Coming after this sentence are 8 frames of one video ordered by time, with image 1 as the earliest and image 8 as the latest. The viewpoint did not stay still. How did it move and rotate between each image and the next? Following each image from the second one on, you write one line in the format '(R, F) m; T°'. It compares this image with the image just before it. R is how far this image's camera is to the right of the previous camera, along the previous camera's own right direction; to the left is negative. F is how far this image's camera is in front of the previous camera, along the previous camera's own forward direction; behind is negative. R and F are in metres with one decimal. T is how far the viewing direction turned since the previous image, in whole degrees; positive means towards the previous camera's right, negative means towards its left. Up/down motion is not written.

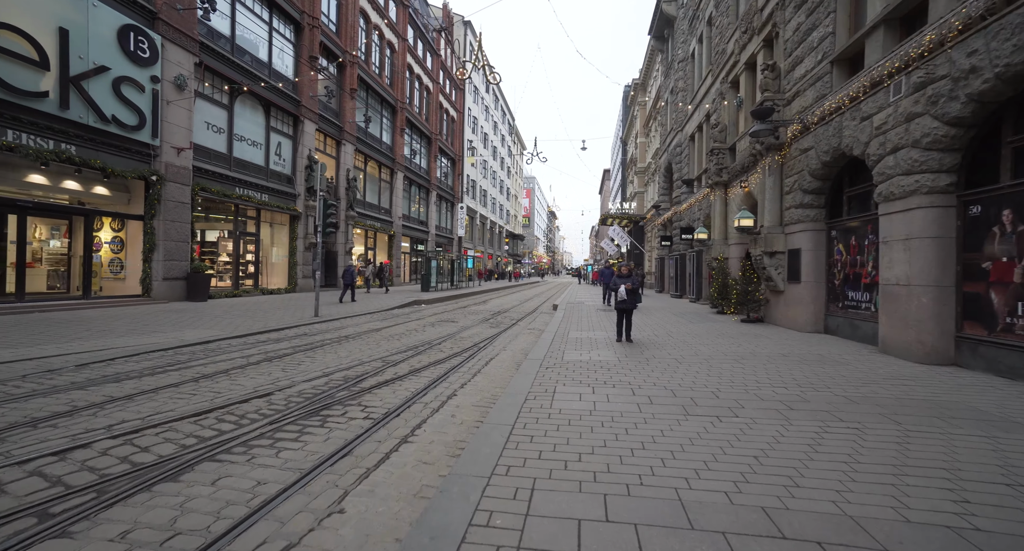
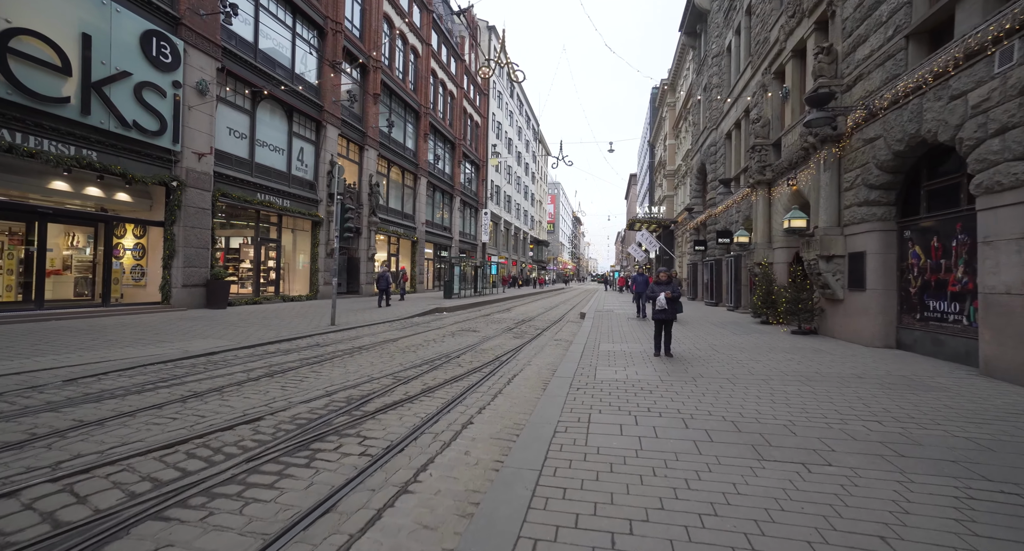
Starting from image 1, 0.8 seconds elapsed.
(0.0, +0.8) m; -3°
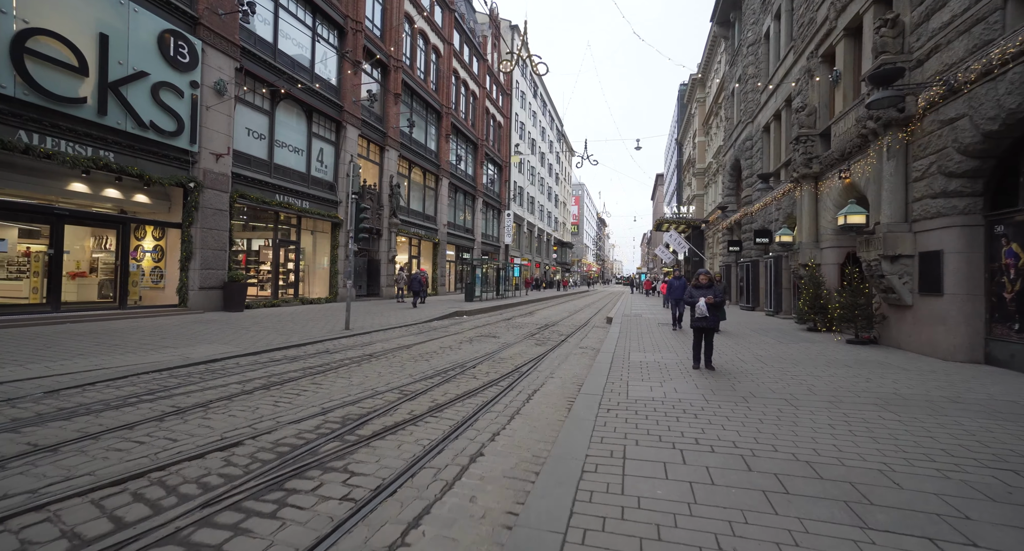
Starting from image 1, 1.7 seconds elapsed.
(0.0, +0.8) m; -3°
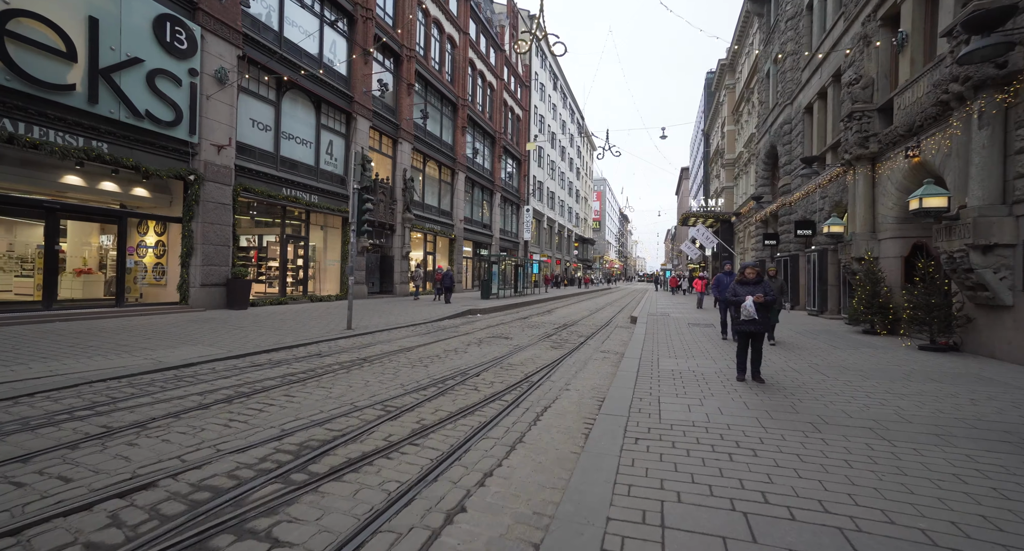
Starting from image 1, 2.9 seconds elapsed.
(+0.2, +1.1) m; -3°
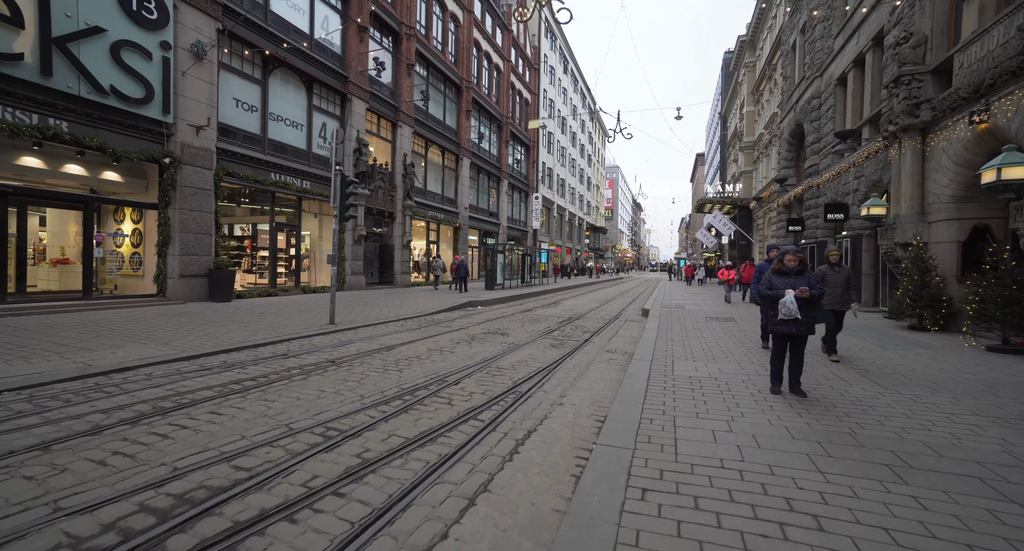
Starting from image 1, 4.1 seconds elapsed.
(+0.3, +1.2) m; -2°
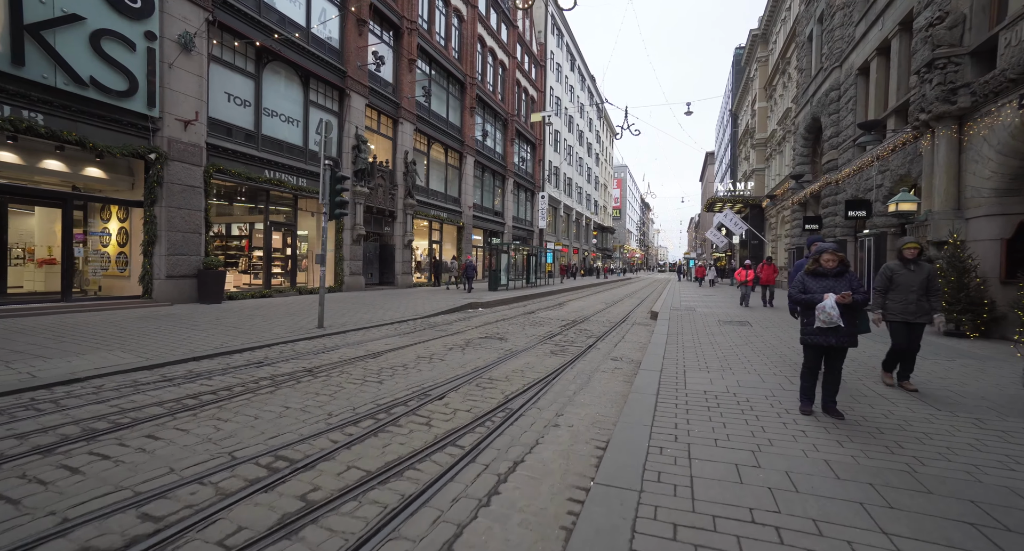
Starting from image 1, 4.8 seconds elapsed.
(+0.2, +0.7) m; -1°
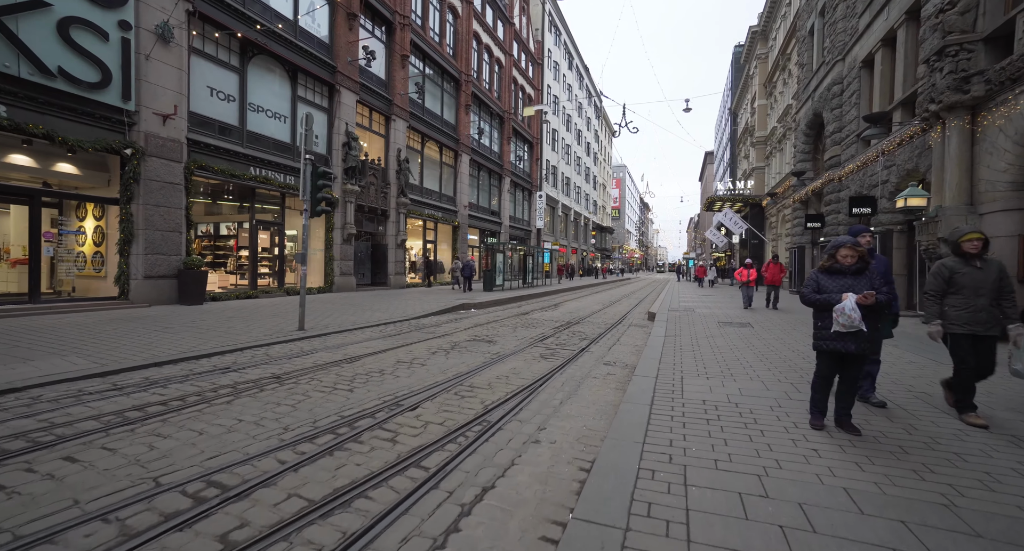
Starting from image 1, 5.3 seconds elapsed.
(+0.2, +0.5) m; 0°
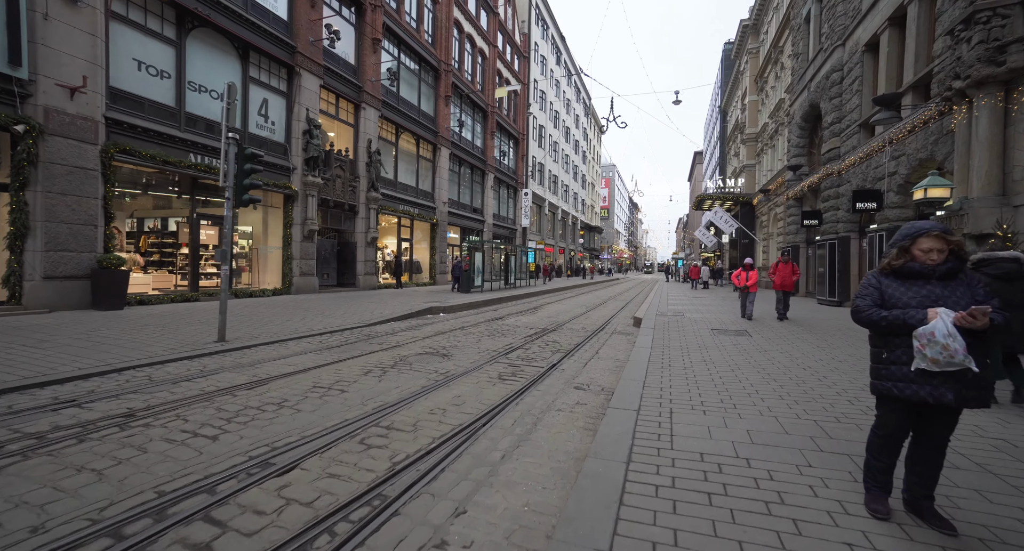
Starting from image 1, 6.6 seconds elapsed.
(+0.5, +1.5) m; +1°
